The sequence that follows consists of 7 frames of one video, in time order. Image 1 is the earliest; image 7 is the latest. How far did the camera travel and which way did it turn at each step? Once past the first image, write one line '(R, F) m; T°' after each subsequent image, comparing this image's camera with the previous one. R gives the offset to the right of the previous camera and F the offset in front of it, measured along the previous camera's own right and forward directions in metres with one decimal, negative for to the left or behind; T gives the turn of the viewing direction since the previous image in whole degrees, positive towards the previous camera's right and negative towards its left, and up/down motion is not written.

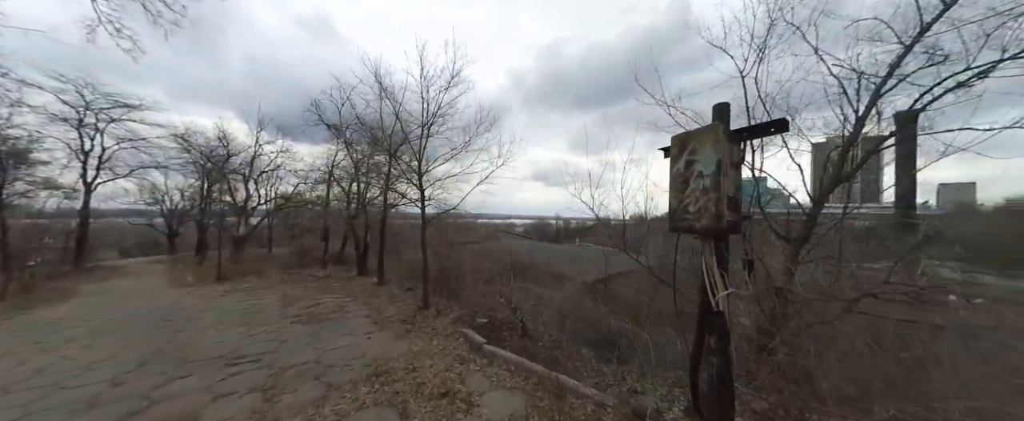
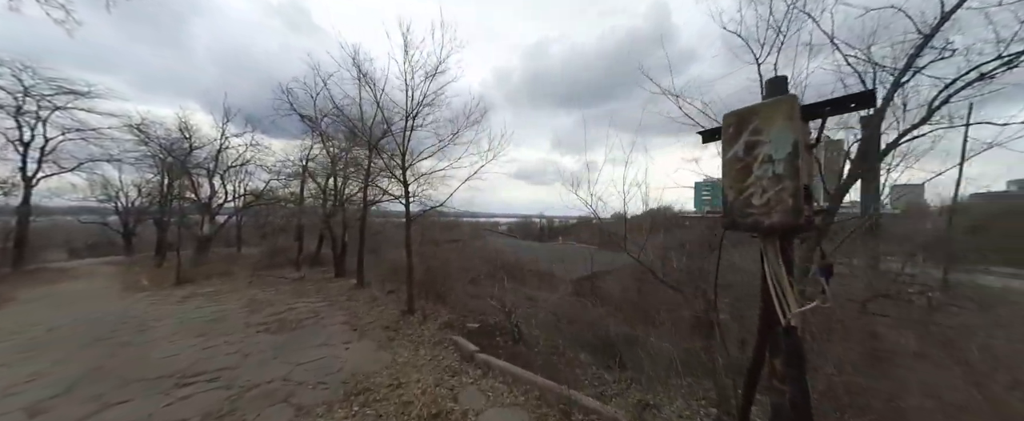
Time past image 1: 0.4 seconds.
(-0.2, +0.5) m; +3°
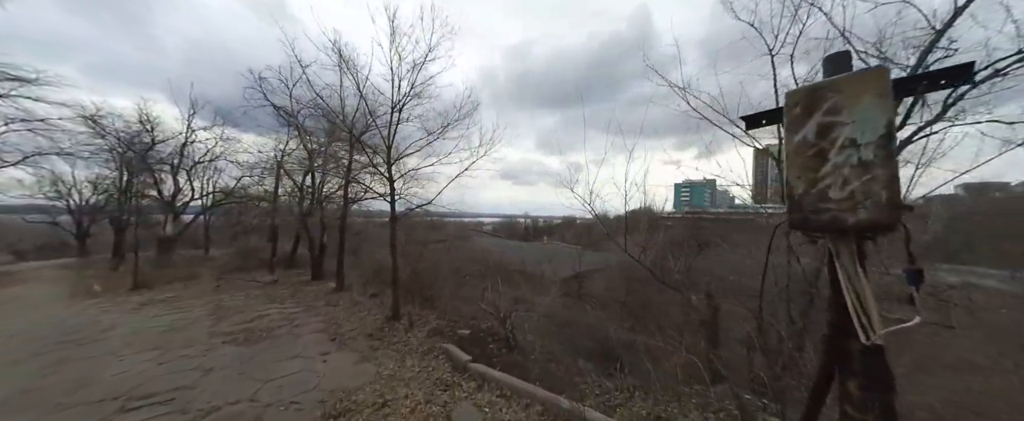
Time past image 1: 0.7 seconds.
(-0.2, +0.4) m; +3°
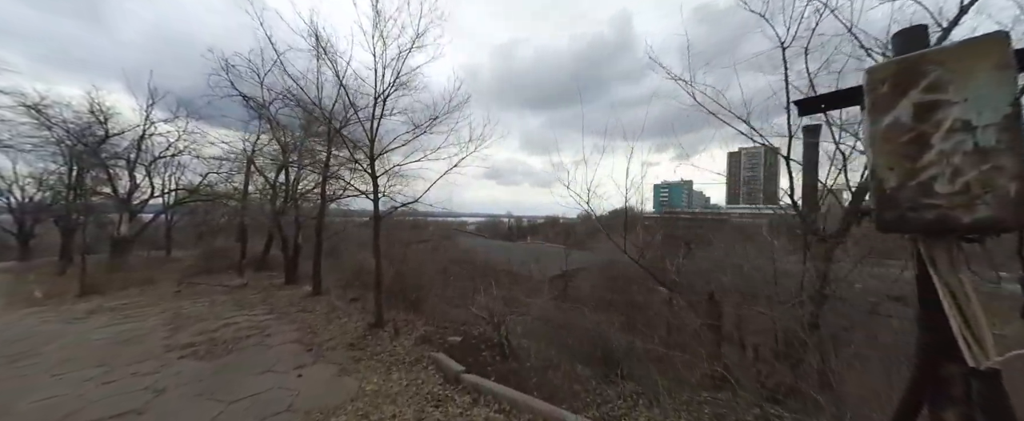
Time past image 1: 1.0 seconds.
(-0.2, +0.4) m; +3°
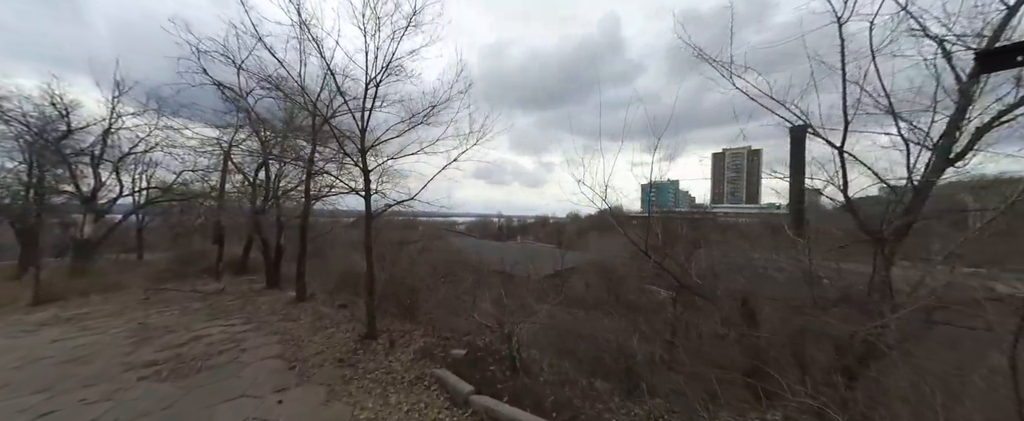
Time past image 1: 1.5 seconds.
(-0.4, +0.6) m; +2°
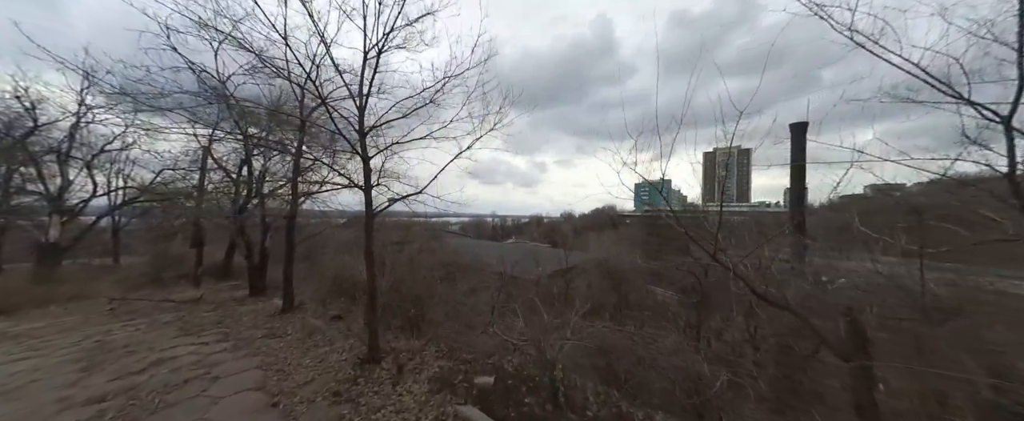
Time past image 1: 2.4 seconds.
(-0.6, +1.0) m; +1°
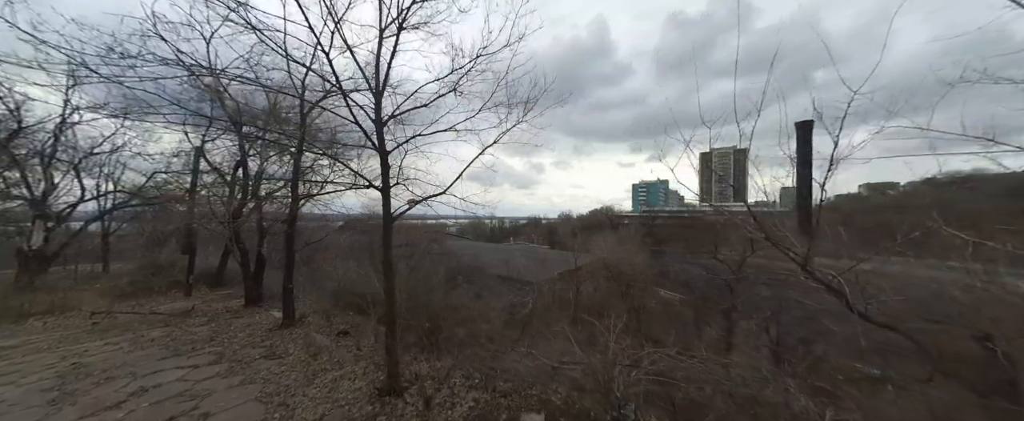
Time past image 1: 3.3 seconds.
(-0.6, +0.7) m; +1°
